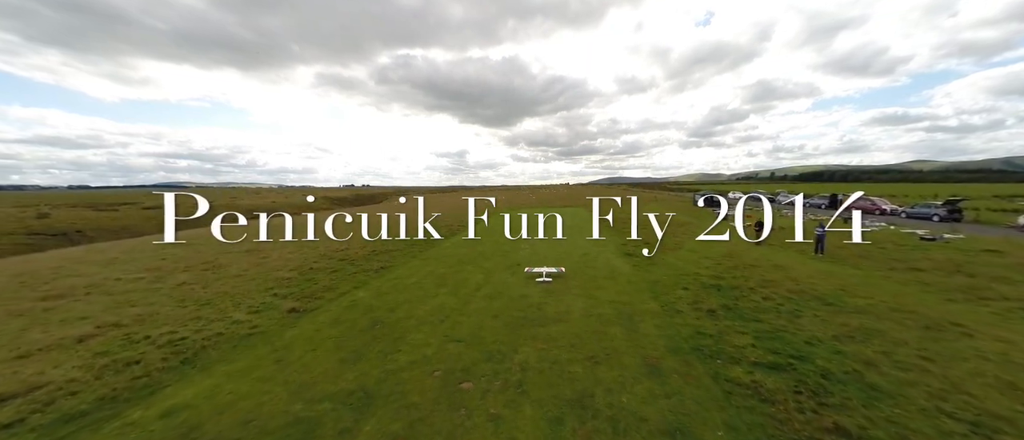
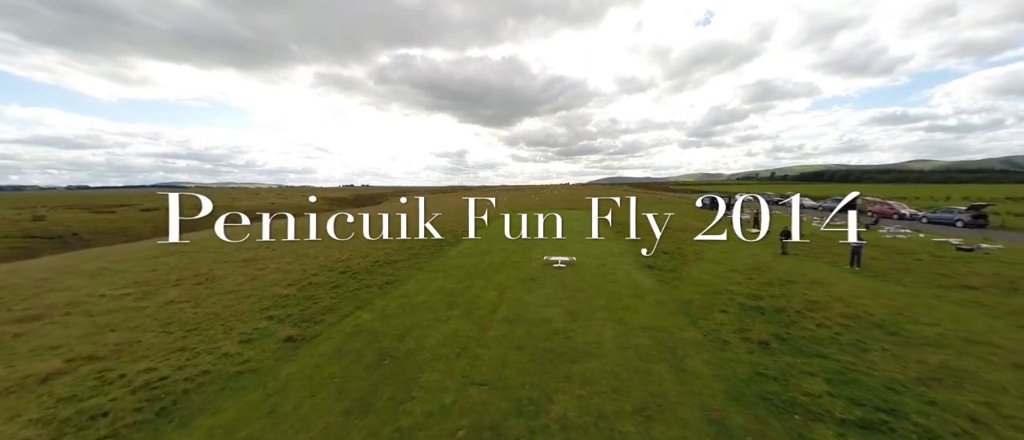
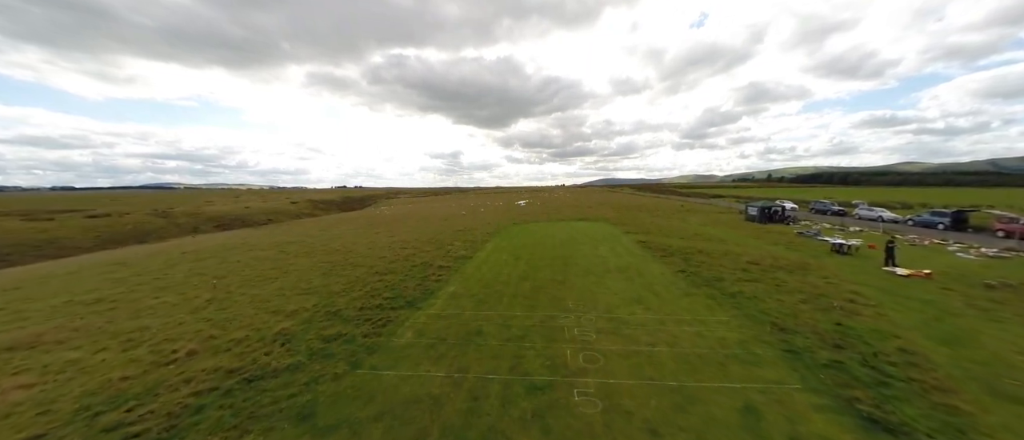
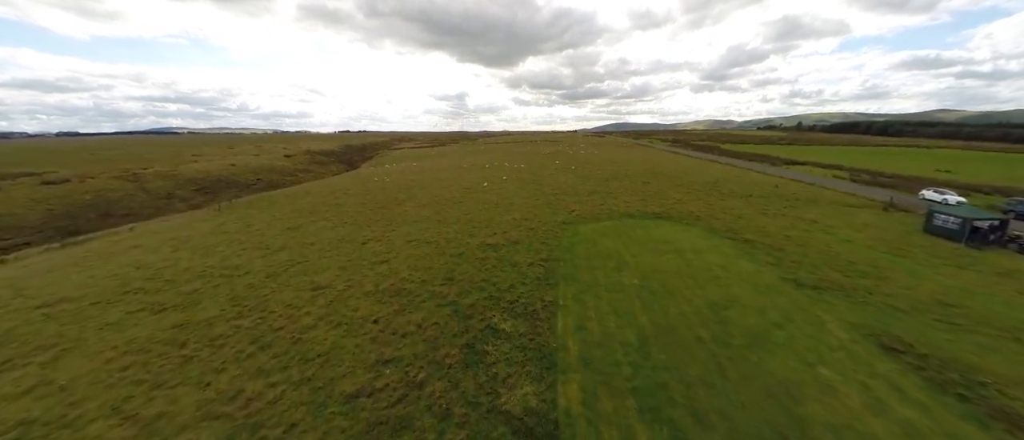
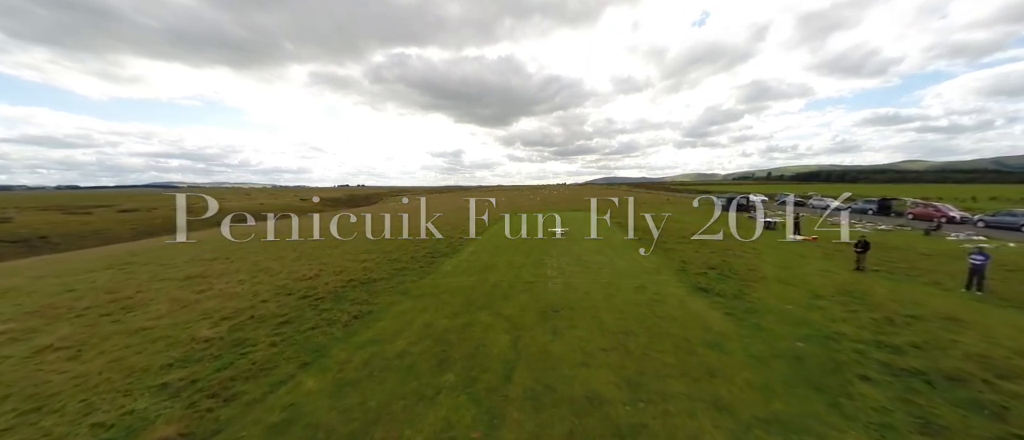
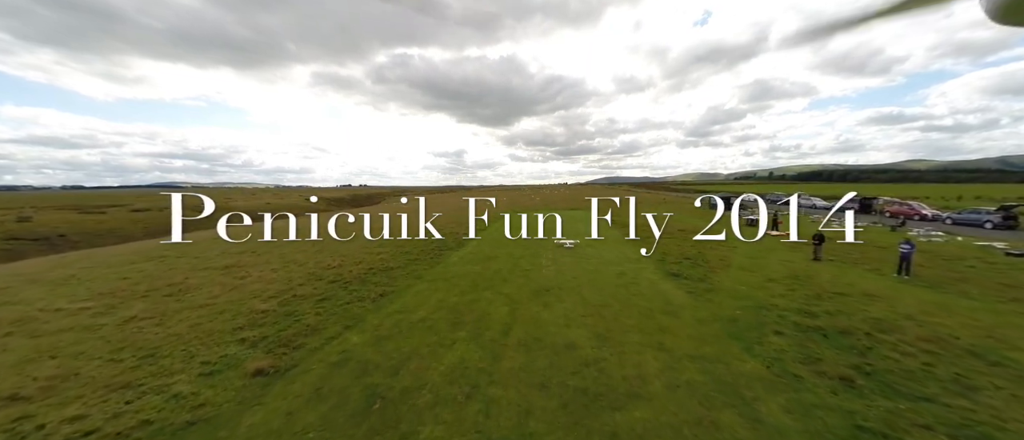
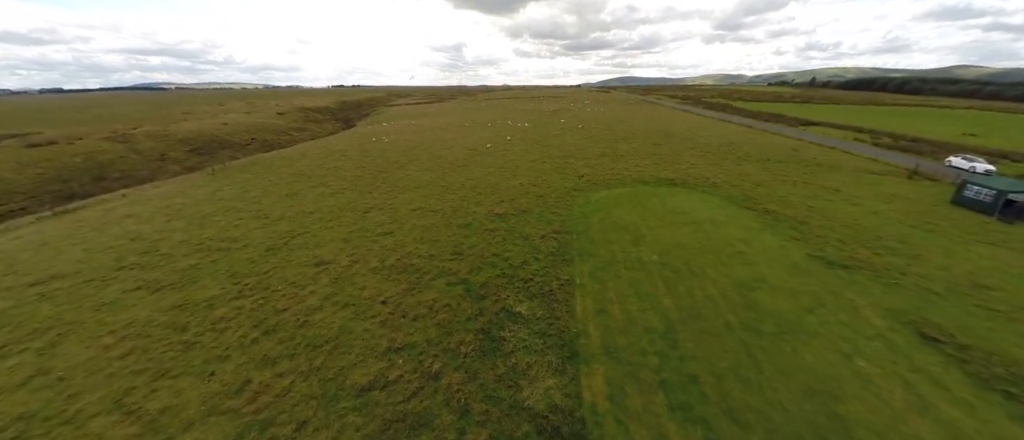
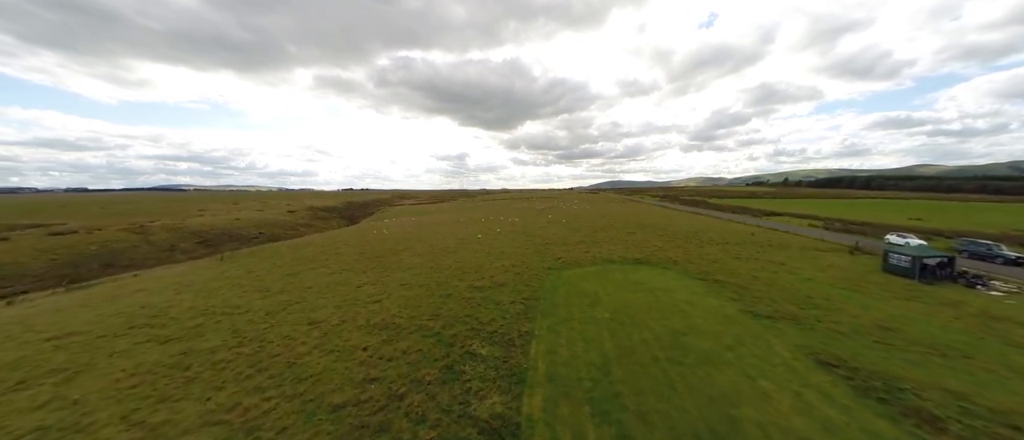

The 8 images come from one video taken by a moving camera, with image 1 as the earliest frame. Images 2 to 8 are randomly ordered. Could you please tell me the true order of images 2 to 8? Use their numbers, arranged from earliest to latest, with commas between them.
2, 6, 5, 3, 8, 4, 7
